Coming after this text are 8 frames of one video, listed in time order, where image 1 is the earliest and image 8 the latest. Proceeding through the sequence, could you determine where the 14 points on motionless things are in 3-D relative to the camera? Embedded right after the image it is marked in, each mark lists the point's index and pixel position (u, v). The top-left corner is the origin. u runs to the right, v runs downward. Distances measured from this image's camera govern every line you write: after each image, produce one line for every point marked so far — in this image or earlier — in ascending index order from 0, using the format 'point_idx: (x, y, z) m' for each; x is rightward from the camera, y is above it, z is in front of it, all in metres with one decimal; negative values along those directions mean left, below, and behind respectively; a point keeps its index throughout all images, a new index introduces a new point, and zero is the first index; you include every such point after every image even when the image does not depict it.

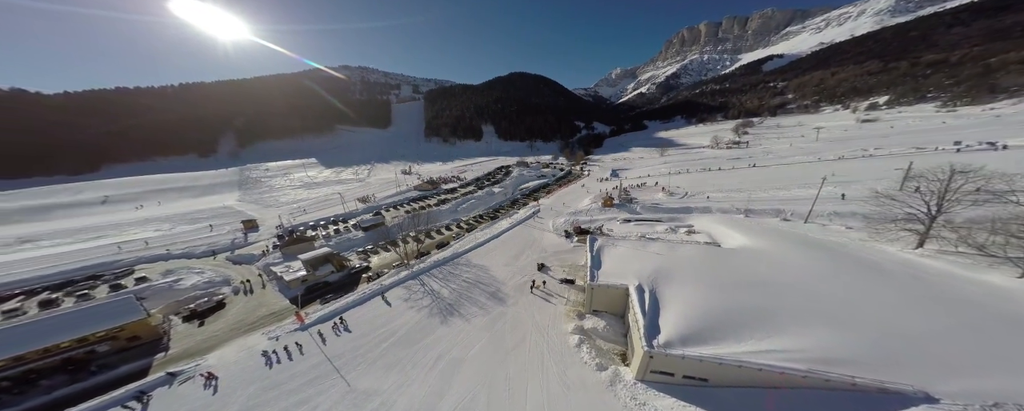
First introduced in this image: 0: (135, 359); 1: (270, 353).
0: (-20.7, -9.2, +13.5) m
1: (-13.2, -8.4, +13.3) m
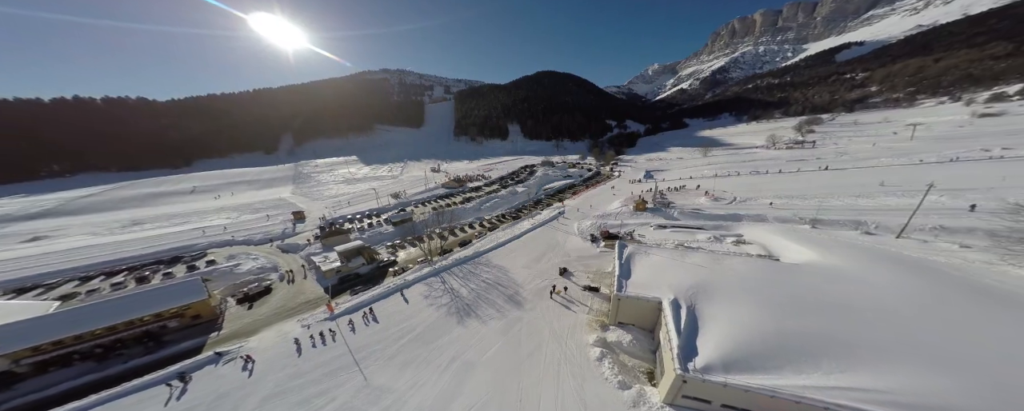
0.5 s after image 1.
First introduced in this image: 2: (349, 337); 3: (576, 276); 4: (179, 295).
0: (-19.8, -8.5, +15.1) m
1: (-12.3, -7.9, +14.1) m
2: (-9.6, -7.8, +14.2) m
3: (+5.1, -5.6, +19.0) m
4: (-21.7, -6.3, +15.8) m
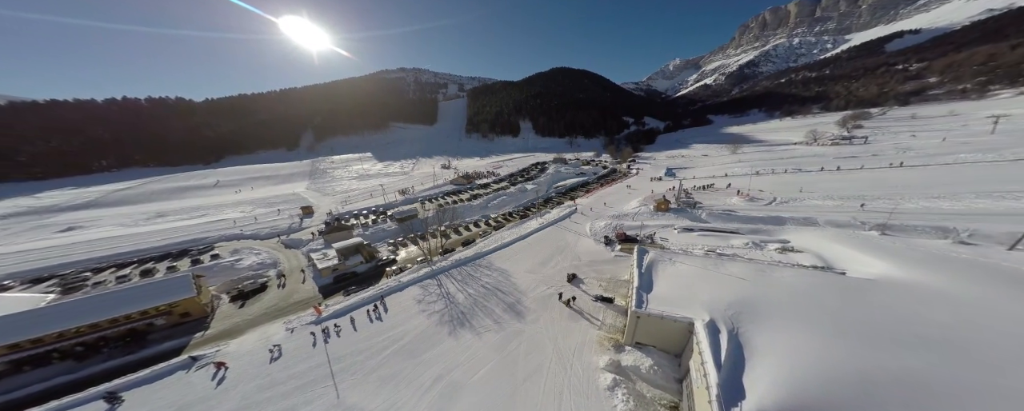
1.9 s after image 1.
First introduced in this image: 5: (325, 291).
0: (-19.9, -8.0, +14.4) m
1: (-12.4, -7.5, +12.9) m
2: (-9.7, -7.5, +12.9) m
3: (+5.3, -5.5, +16.8) m
4: (-21.7, -5.7, +15.2) m
5: (-14.6, -6.8, +18.9) m
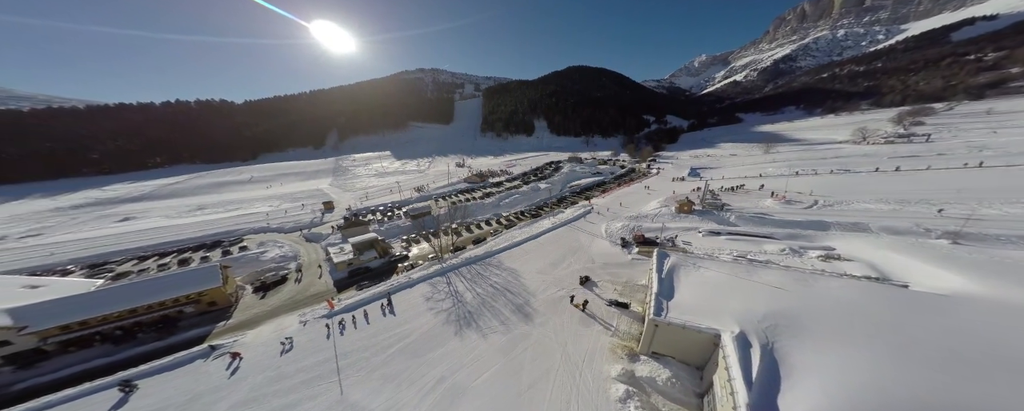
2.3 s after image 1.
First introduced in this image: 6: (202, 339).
0: (-19.4, -7.5, +15.1) m
1: (-12.1, -7.1, +13.2) m
2: (-9.3, -7.1, +13.0) m
3: (+5.9, -5.4, +15.9) m
4: (-21.1, -5.2, +16.1) m
5: (-13.8, -6.4, +19.3) m
6: (-18.3, -8.0, +14.2) m
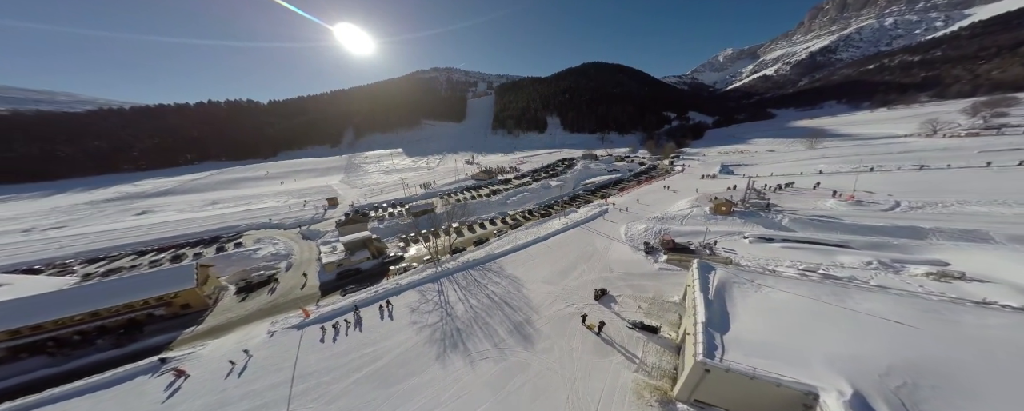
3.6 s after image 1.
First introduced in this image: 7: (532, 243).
0: (-19.4, -7.0, +13.6) m
1: (-12.2, -6.8, +11.3) m
2: (-9.5, -6.8, +10.9) m
3: (+5.9, -5.3, +13.0) m
4: (-21.1, -4.7, +14.7) m
5: (-13.6, -6.0, +17.5) m
6: (-18.4, -7.5, +12.6) m
7: (+1.7, -3.0, +19.3) m
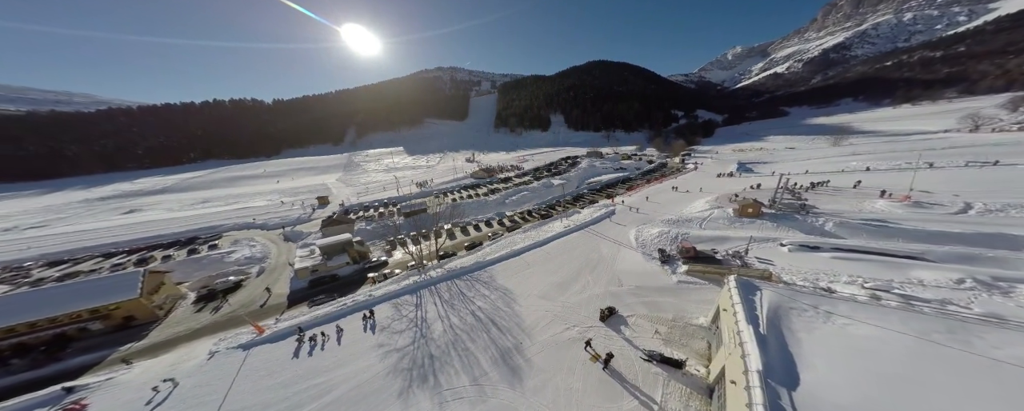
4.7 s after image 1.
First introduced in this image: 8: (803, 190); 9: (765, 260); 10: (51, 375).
0: (-20.0, -6.9, +11.7) m
1: (-12.8, -6.7, +9.2) m
2: (-10.1, -6.8, +8.8) m
3: (+5.3, -5.3, +10.6) m
4: (-21.6, -4.6, +12.8) m
5: (-14.1, -5.9, +15.4) m
6: (-19.0, -7.4, +10.7) m
7: (+1.3, -3.0, +17.0) m
8: (+22.7, +1.2, +18.7) m
9: (+12.9, -2.8, +12.5) m
10: (-20.0, -7.4, +10.6) m
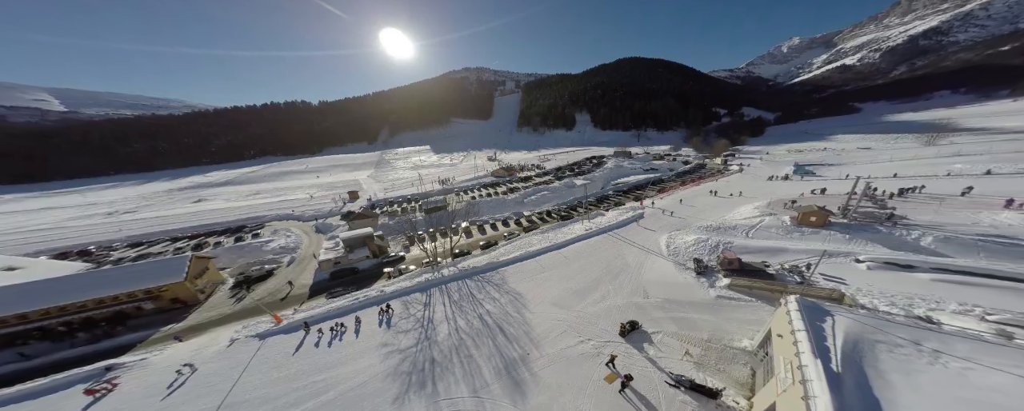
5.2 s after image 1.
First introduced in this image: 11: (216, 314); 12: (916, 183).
0: (-19.4, -6.2, +12.9) m
1: (-12.6, -6.2, +9.7) m
2: (-9.9, -6.4, +9.0) m
3: (+5.6, -5.4, +9.2) m
4: (-20.9, -3.9, +14.2) m
5: (-13.2, -5.4, +16.0) m
6: (-18.6, -6.8, +11.8) m
7: (+2.3, -3.0, +15.9) m
8: (+23.9, +0.6, +15.4) m
9: (+13.4, -3.1, +10.3) m
10: (-19.6, -6.7, +11.8) m
11: (-17.1, -6.0, +13.7) m
12: (+30.7, +1.9, +17.9) m
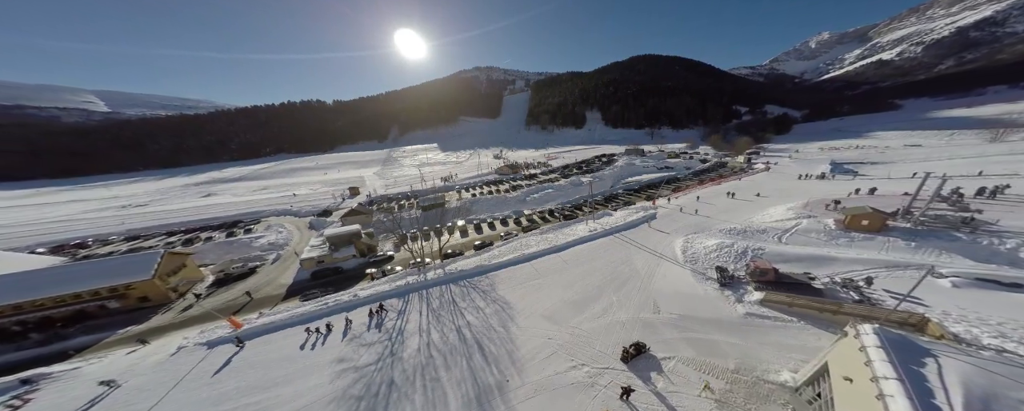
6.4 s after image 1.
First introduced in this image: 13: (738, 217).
0: (-20.0, -5.7, +12.1) m
1: (-13.3, -5.8, +8.5) m
2: (-10.7, -6.0, +7.7) m
3: (+4.9, -5.2, +7.3) m
4: (-21.4, -3.3, +13.3) m
5: (-13.7, -5.0, +14.9) m
6: (-19.3, -6.3, +10.9) m
7: (+1.9, -2.8, +14.1) m
8: (+23.5, +0.5, +12.7) m
9: (+12.7, -3.0, +8.0) m
10: (-20.3, -6.1, +10.9) m
11: (-17.6, -5.5, +12.7) m
12: (+30.4, +1.7, +14.9) m
13: (+15.6, -0.8, +16.5) m
